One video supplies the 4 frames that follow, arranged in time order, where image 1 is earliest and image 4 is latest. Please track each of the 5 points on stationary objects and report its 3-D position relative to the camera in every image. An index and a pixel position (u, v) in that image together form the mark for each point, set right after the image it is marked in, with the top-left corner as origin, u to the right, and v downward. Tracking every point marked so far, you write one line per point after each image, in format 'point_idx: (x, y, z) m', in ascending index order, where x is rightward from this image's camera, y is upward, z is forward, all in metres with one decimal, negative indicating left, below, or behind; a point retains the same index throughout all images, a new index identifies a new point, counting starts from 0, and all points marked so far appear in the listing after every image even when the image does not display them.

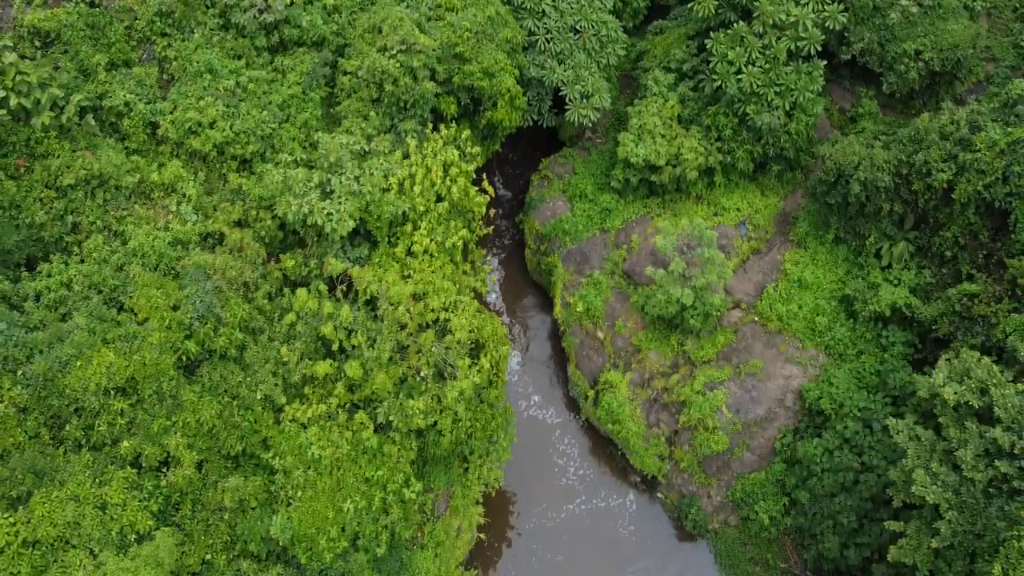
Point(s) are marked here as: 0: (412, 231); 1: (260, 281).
0: (-1.4, +0.8, +11.7) m
1: (-3.3, +0.1, +11.1) m
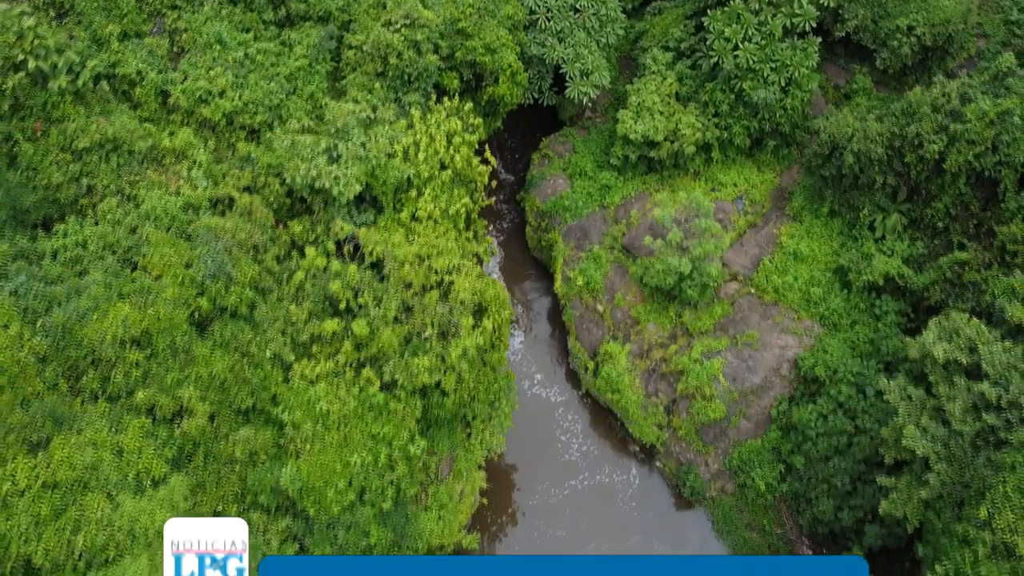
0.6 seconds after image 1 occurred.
0: (-1.3, +1.3, +12.0) m
1: (-3.3, +0.6, +11.4) m
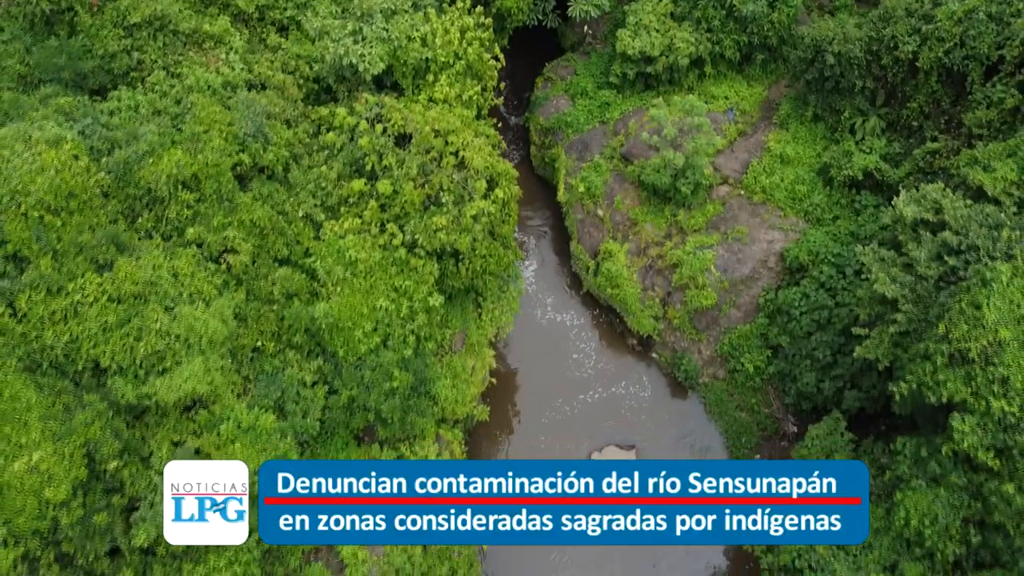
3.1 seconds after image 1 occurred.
0: (-1.2, +3.2, +13.2) m
1: (-3.1, +2.5, +12.6) m
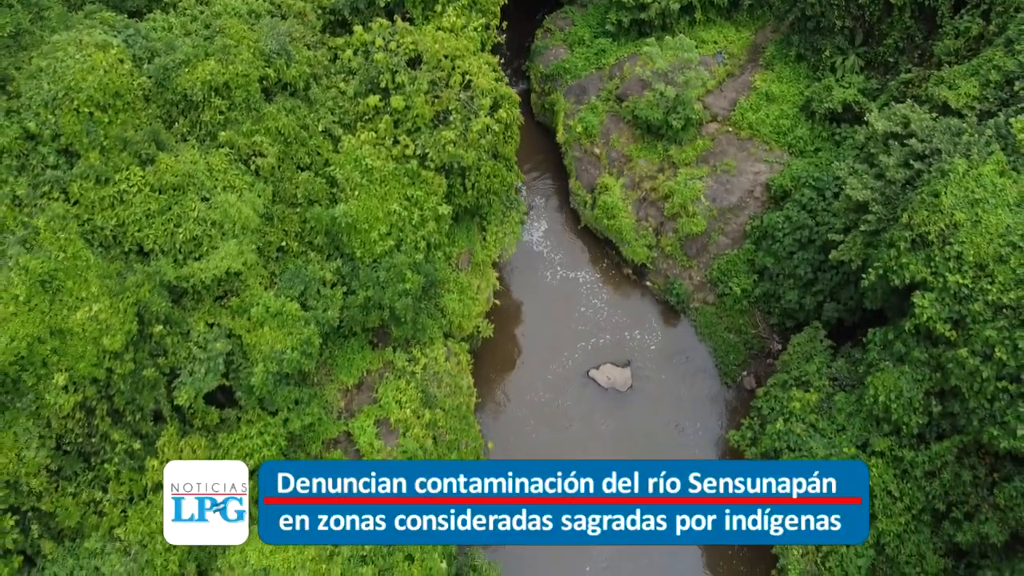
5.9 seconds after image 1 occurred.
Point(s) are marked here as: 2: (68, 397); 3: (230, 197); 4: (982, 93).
0: (-1.2, +4.6, +14.2) m
1: (-3.1, +3.9, +13.6) m
2: (-4.9, -1.2, +9.3) m
3: (-3.8, +1.1, +11.3) m
4: (+7.2, +3.0, +13.1) m
